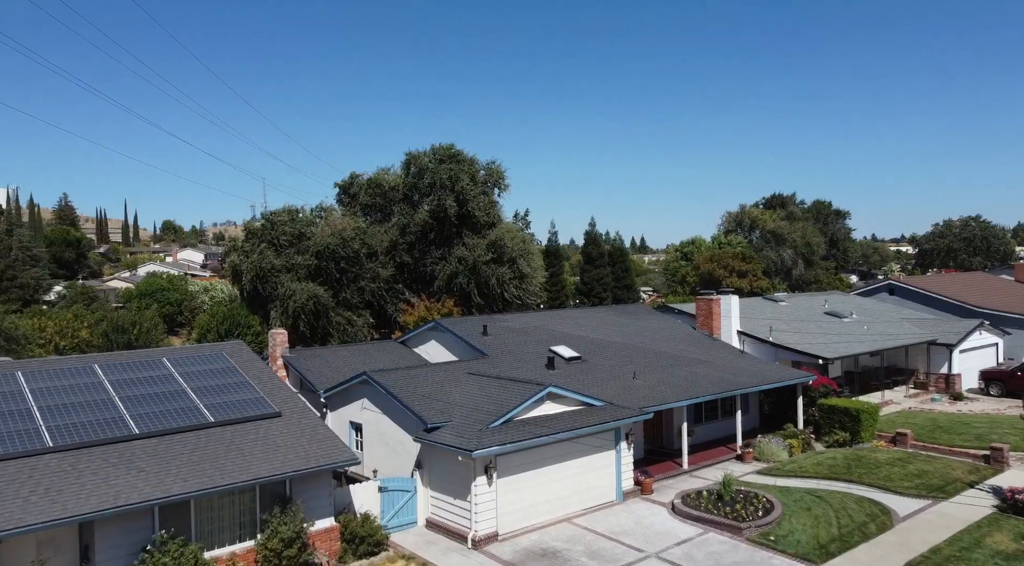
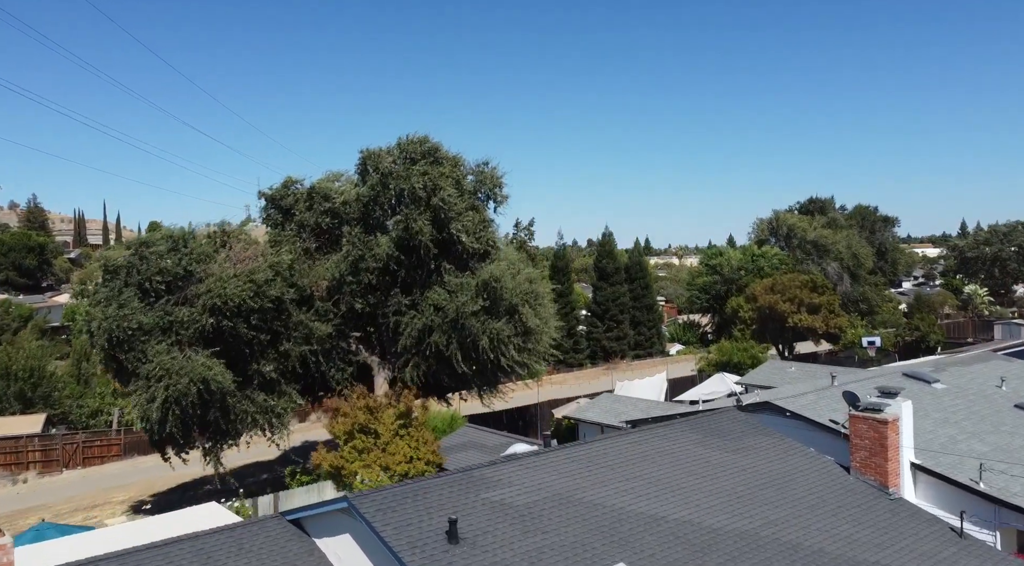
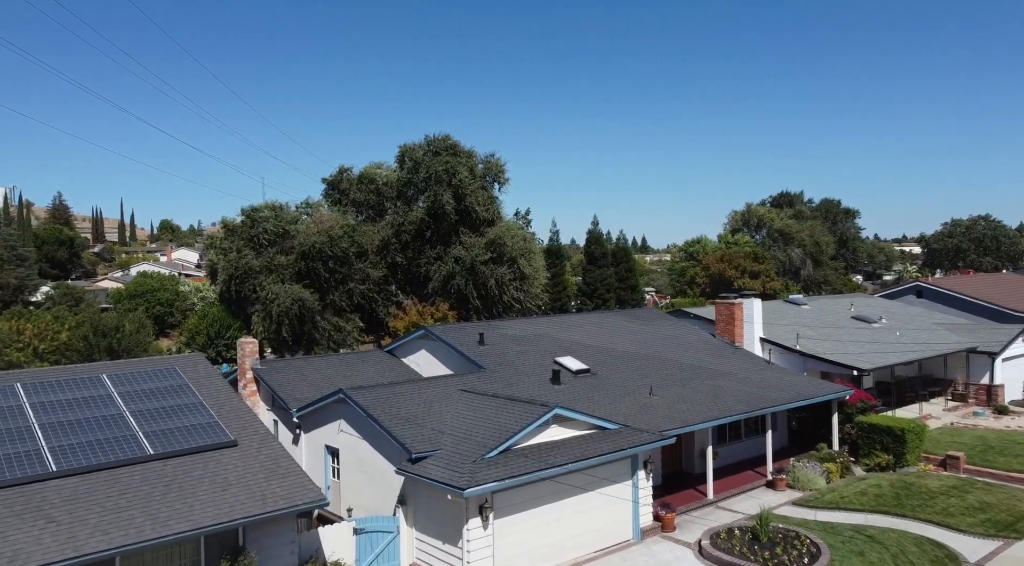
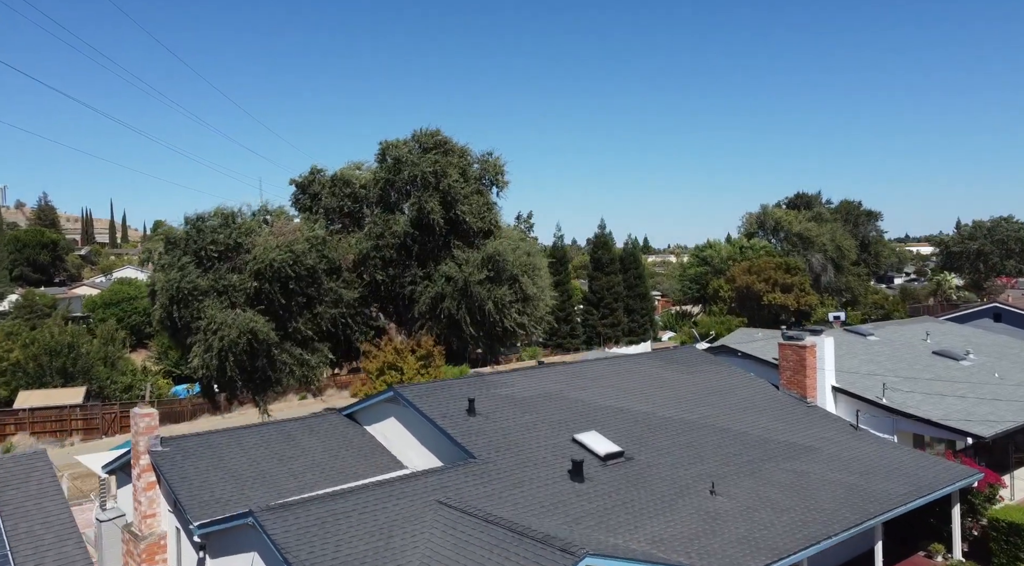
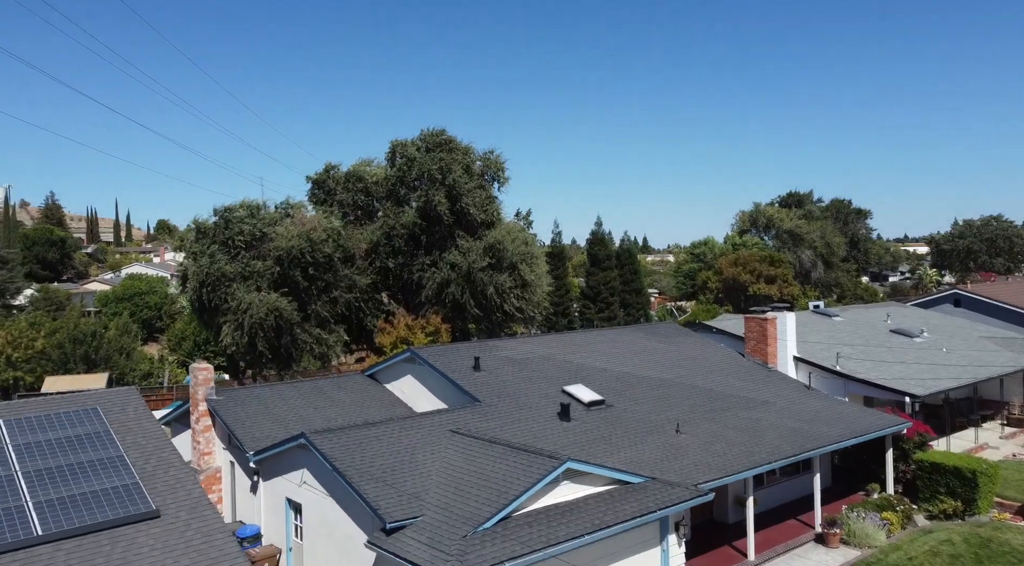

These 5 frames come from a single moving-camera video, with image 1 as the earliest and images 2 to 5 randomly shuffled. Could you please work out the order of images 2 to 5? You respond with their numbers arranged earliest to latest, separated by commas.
3, 5, 4, 2
